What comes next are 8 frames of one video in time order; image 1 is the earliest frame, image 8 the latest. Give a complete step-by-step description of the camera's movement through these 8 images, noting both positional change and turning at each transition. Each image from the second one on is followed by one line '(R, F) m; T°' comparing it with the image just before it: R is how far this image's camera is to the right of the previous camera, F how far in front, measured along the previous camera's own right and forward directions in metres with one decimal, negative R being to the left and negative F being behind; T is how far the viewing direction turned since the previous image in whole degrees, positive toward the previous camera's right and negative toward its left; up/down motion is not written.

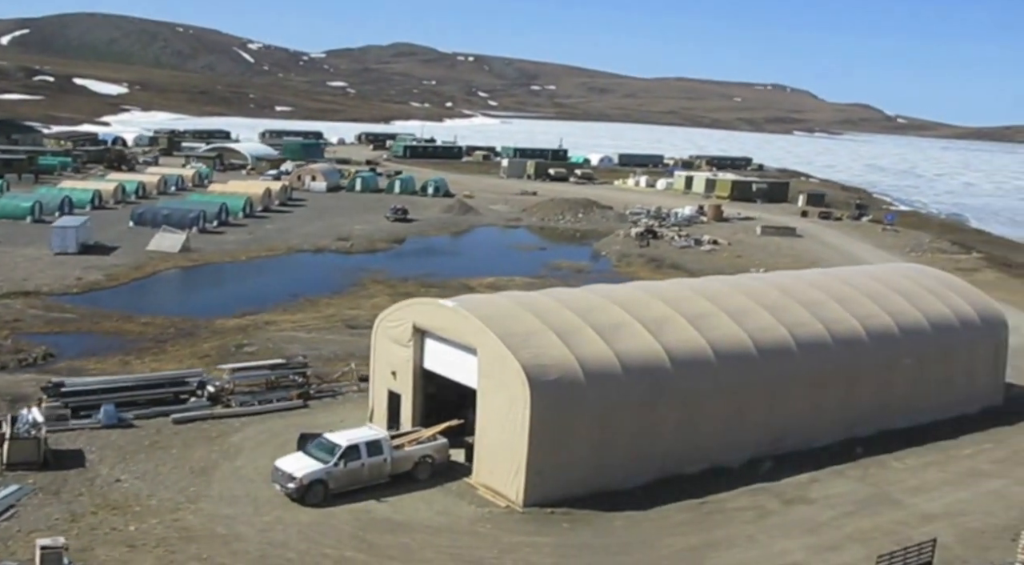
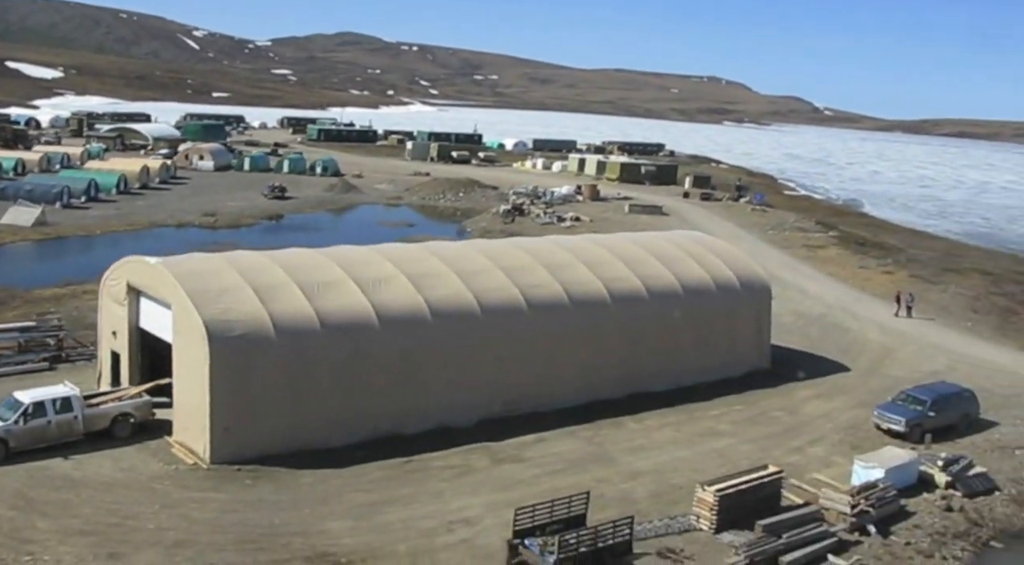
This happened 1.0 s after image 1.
(+6.3, +0.7) m; +2°
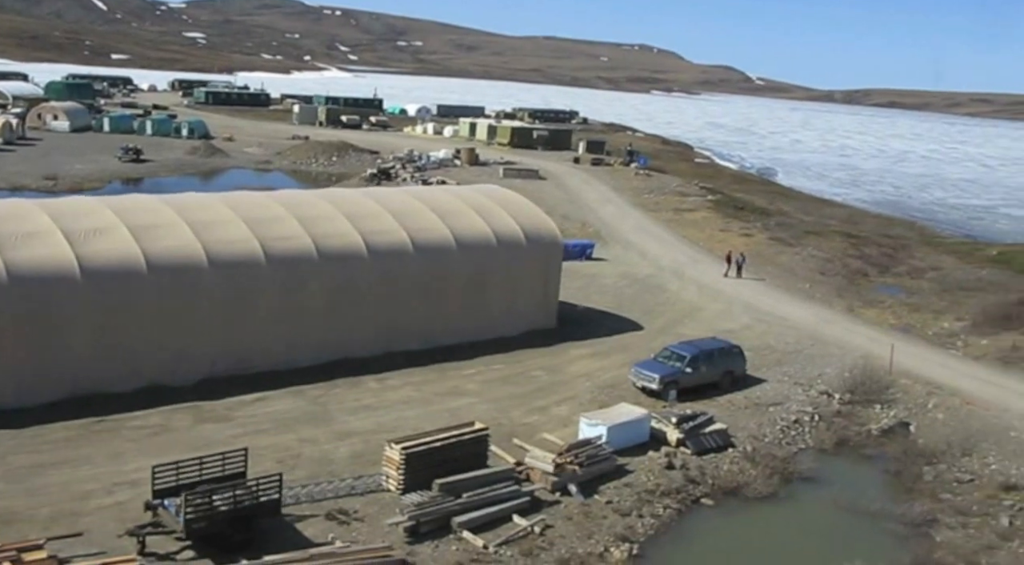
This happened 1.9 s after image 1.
(+5.4, +1.4) m; +3°
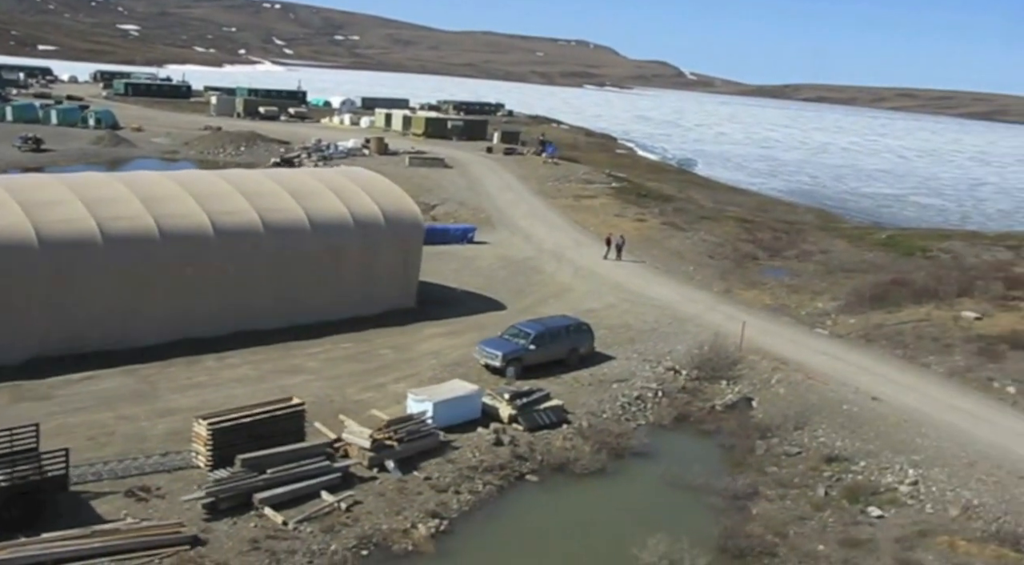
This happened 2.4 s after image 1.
(+2.7, +0.3) m; +3°
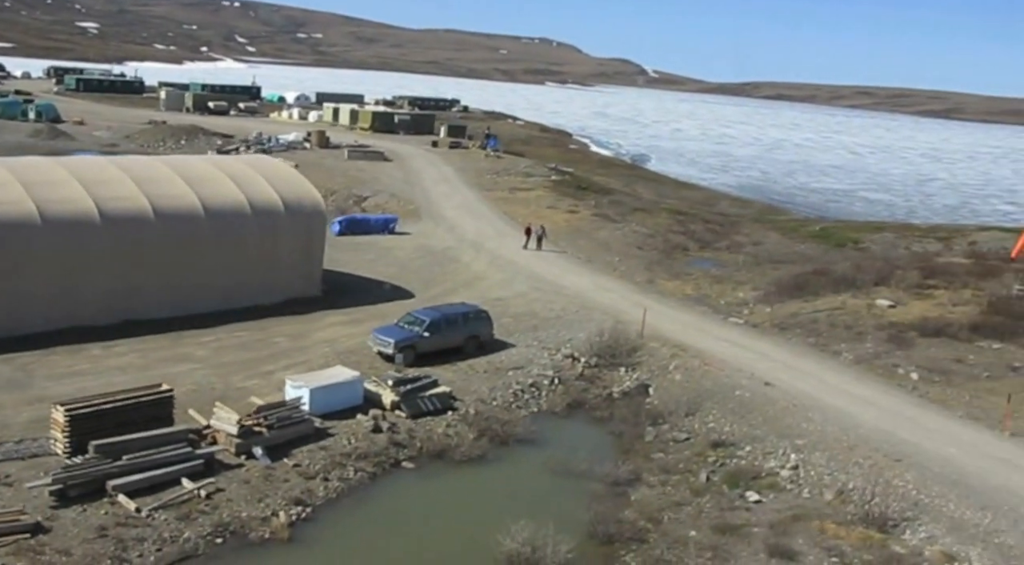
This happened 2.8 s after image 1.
(+1.9, +0.3) m; +2°
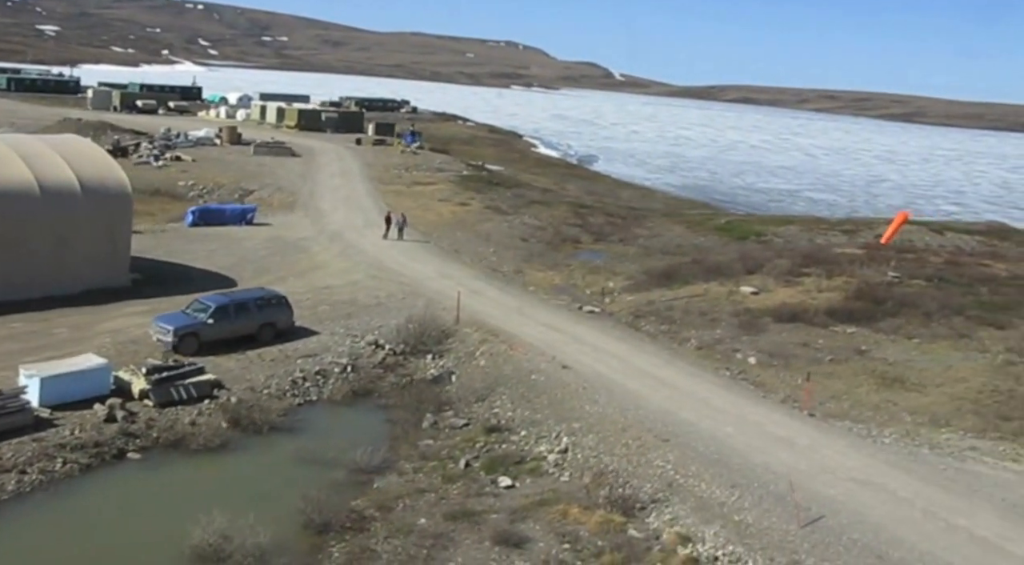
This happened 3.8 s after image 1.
(+4.7, +1.8) m; +1°
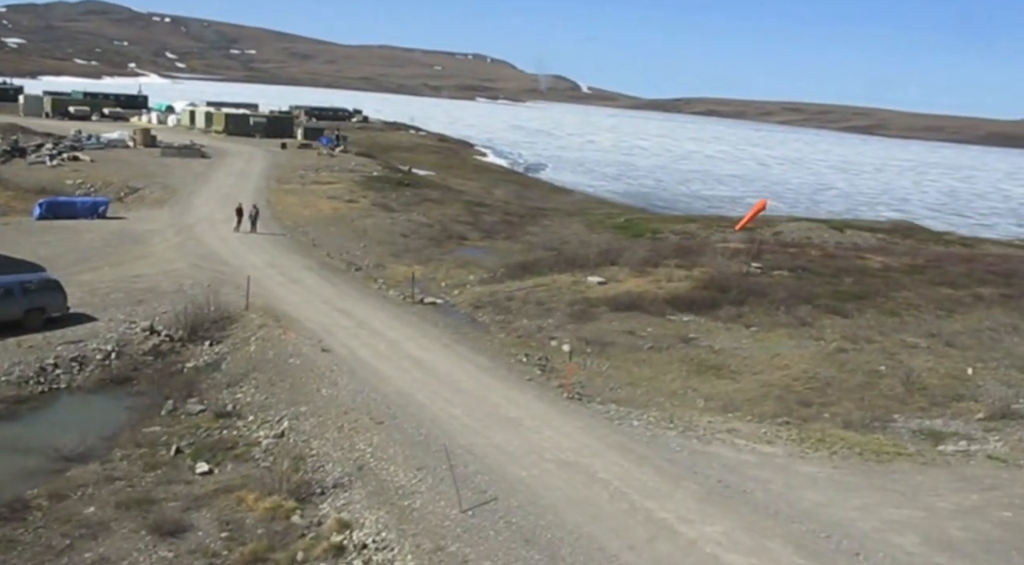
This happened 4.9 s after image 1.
(+4.7, +1.4) m; 0°
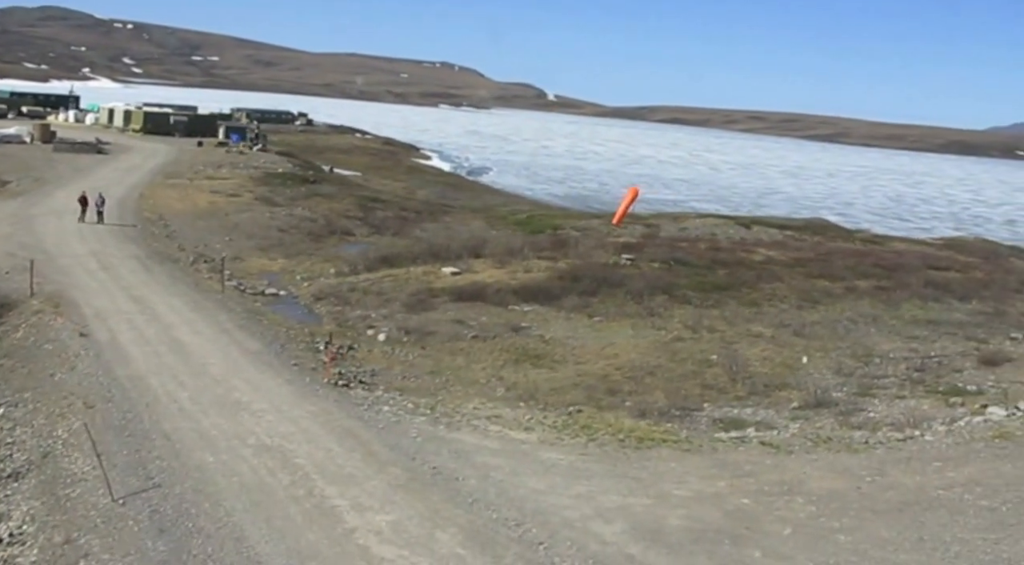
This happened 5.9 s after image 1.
(+3.8, +1.4) m; +1°
